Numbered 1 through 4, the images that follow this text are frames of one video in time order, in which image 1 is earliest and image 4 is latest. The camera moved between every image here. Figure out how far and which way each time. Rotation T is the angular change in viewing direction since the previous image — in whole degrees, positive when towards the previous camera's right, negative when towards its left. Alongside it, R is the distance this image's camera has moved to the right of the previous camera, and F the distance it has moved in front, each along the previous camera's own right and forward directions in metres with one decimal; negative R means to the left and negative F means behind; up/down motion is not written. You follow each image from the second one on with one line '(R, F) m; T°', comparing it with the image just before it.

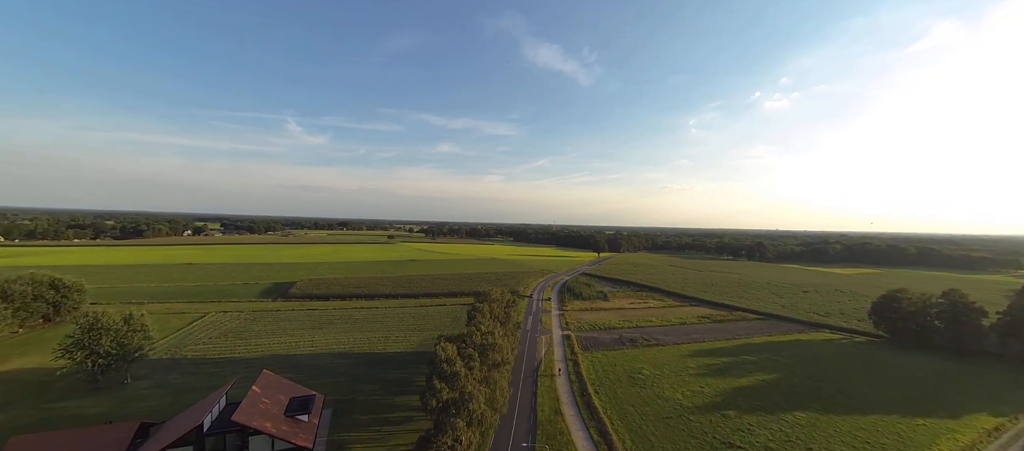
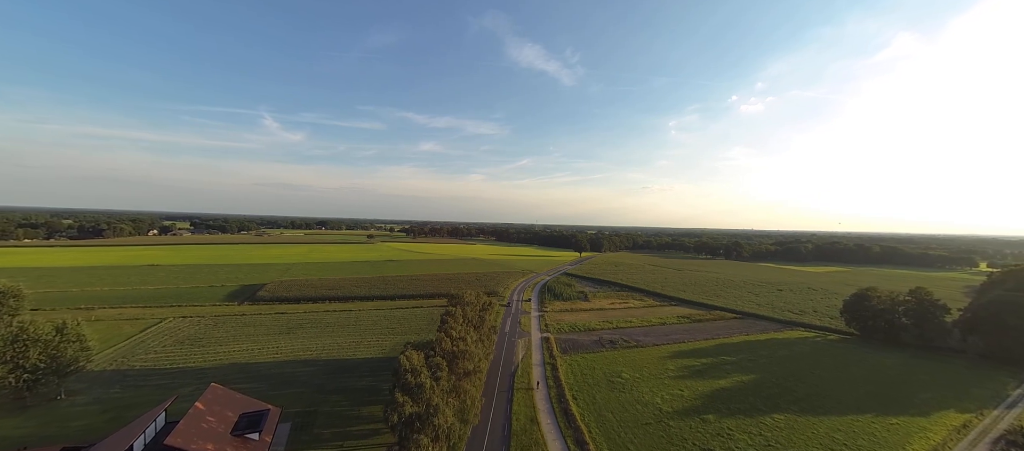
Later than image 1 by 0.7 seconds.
(+0.6, +0.9) m; +3°
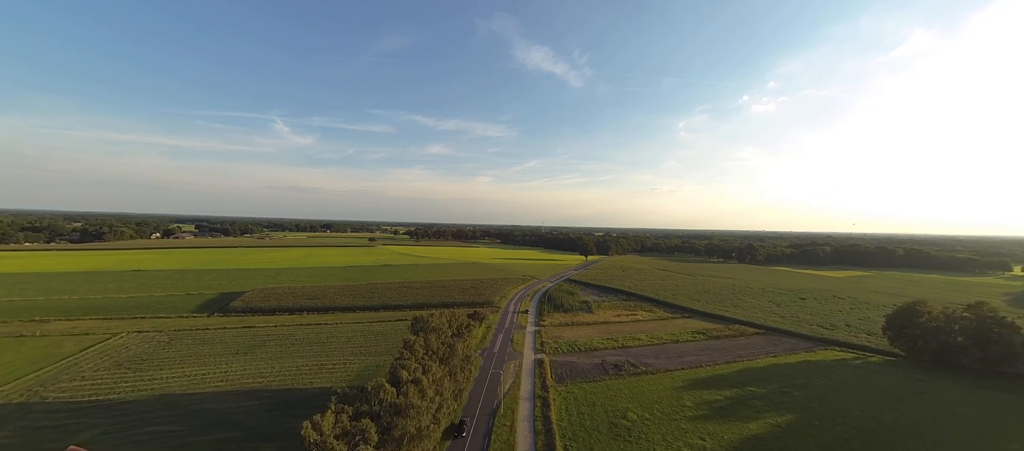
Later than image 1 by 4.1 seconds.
(+1.6, +4.4) m; -1°
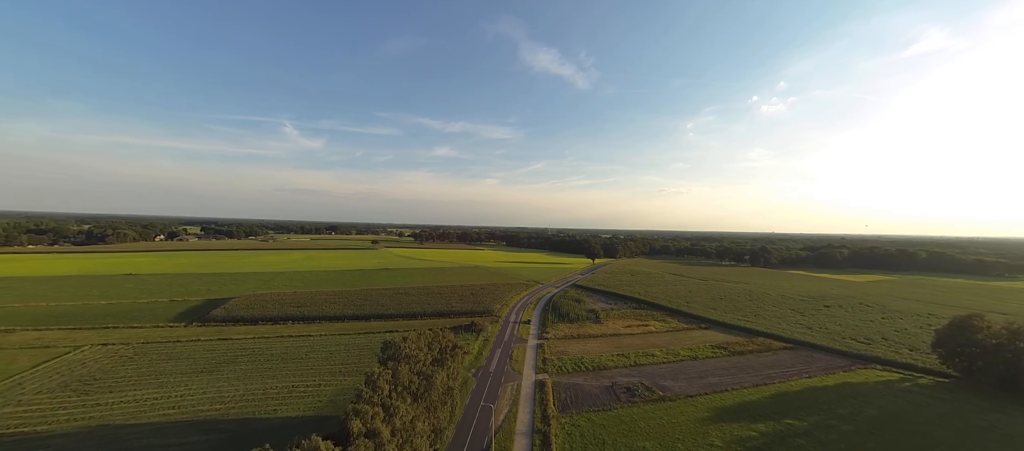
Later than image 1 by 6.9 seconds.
(+0.7, +3.3) m; -1°
